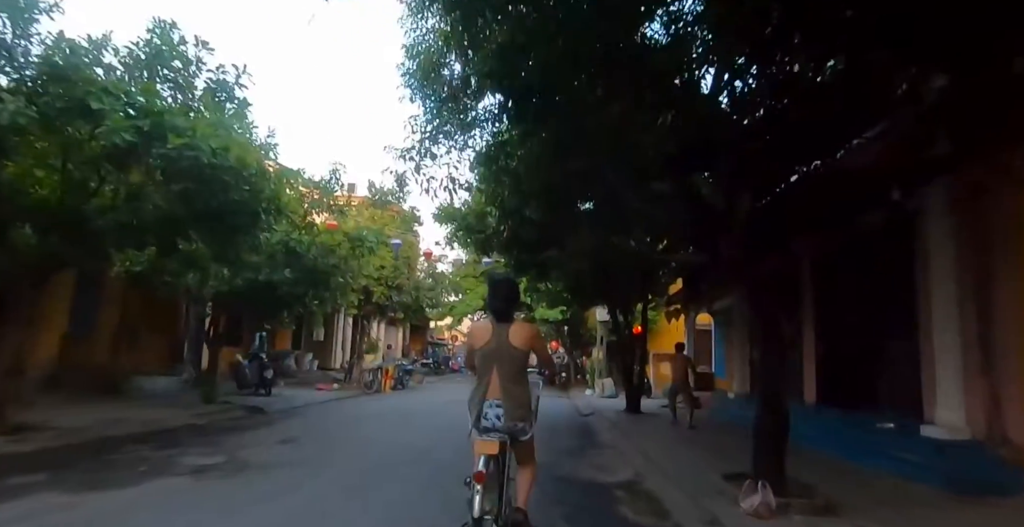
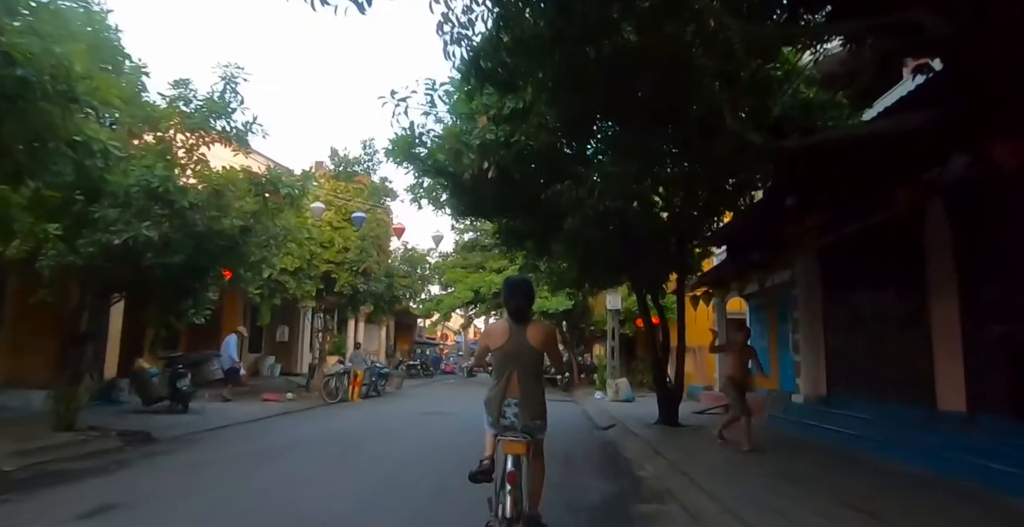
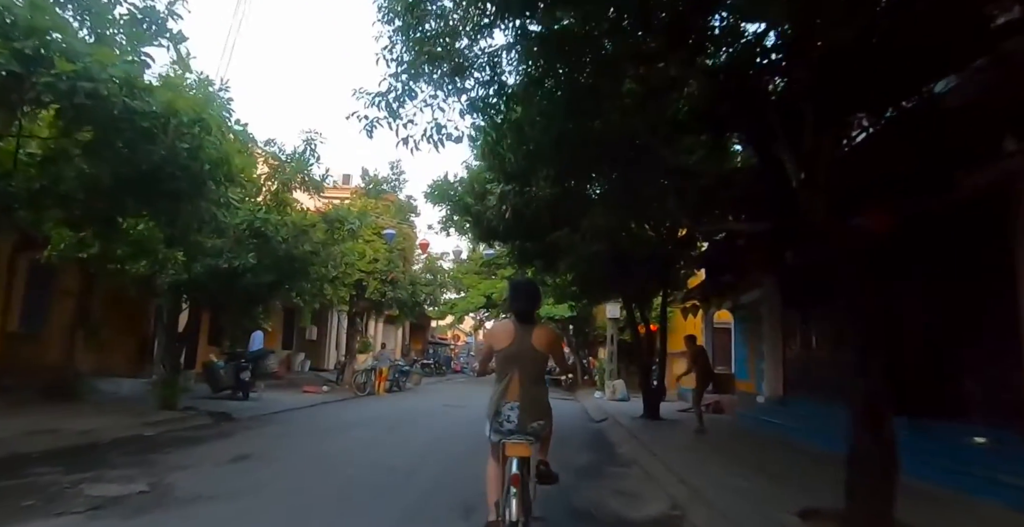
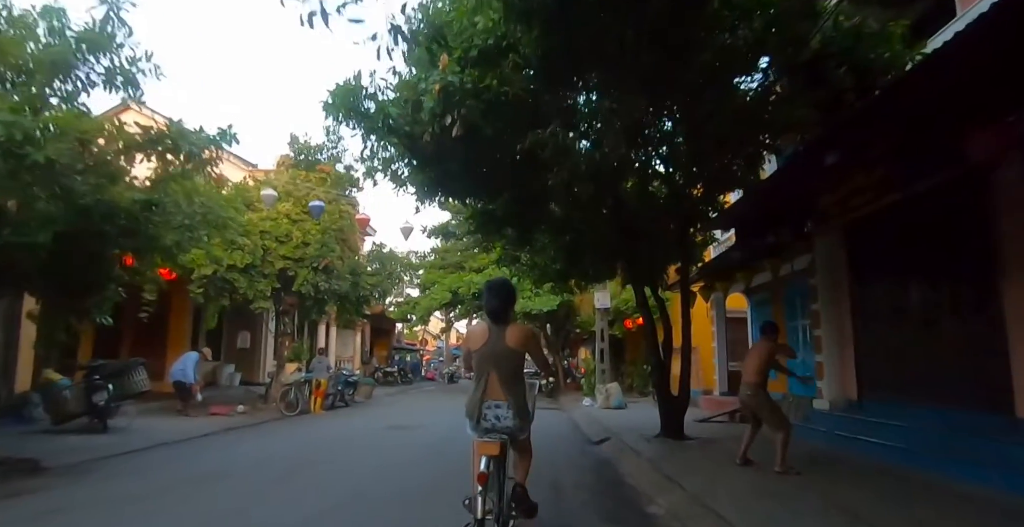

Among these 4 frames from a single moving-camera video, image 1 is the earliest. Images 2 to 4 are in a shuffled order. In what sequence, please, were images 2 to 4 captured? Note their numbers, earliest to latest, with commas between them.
3, 2, 4
